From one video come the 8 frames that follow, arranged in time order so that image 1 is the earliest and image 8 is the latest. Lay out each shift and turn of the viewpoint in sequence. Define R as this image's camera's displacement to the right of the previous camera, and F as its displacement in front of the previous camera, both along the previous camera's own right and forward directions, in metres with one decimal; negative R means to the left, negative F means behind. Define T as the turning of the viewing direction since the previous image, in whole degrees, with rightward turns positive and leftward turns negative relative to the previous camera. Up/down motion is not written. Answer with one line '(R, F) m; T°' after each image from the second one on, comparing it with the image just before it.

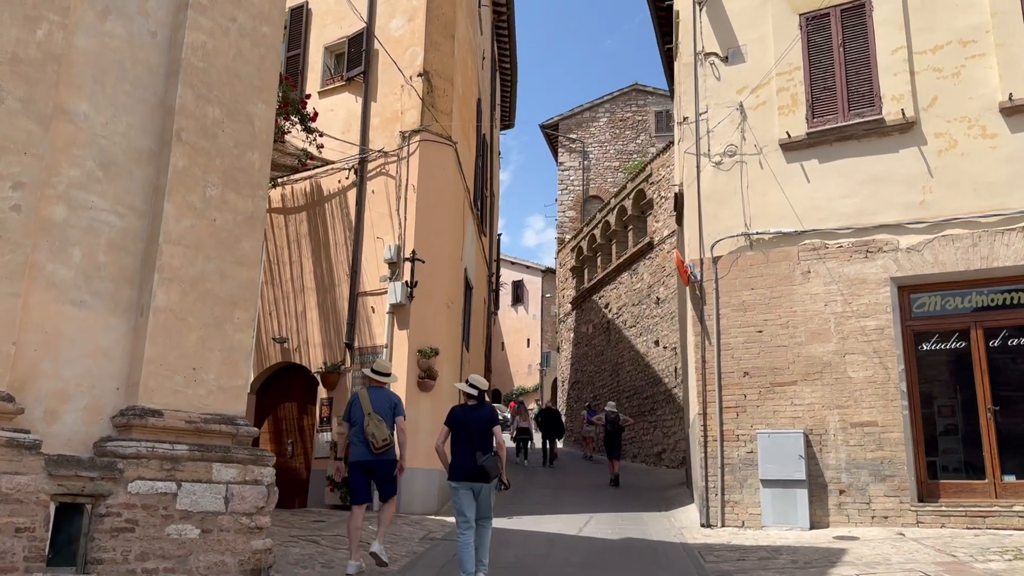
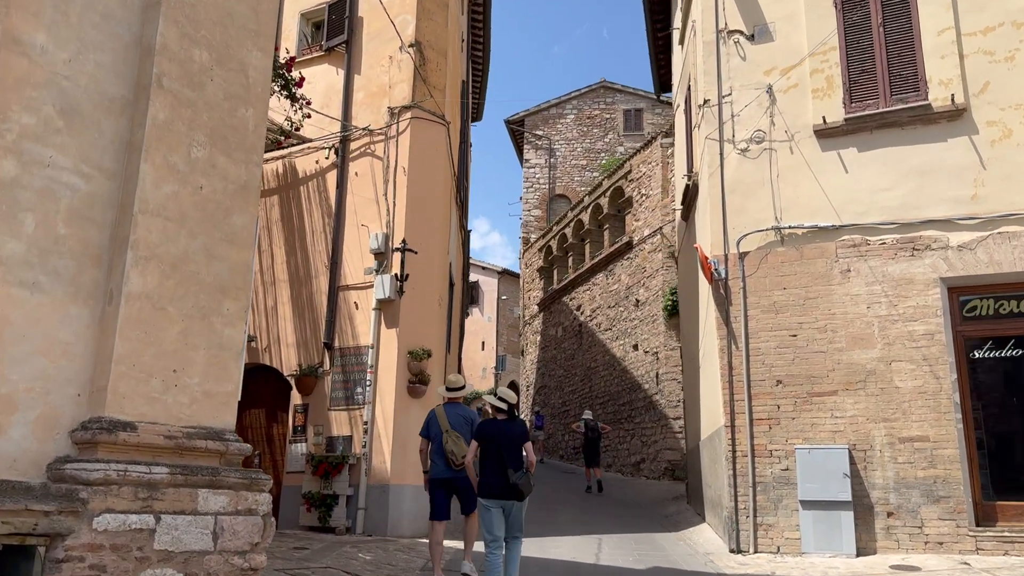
(-0.7, +1.1) m; +4°
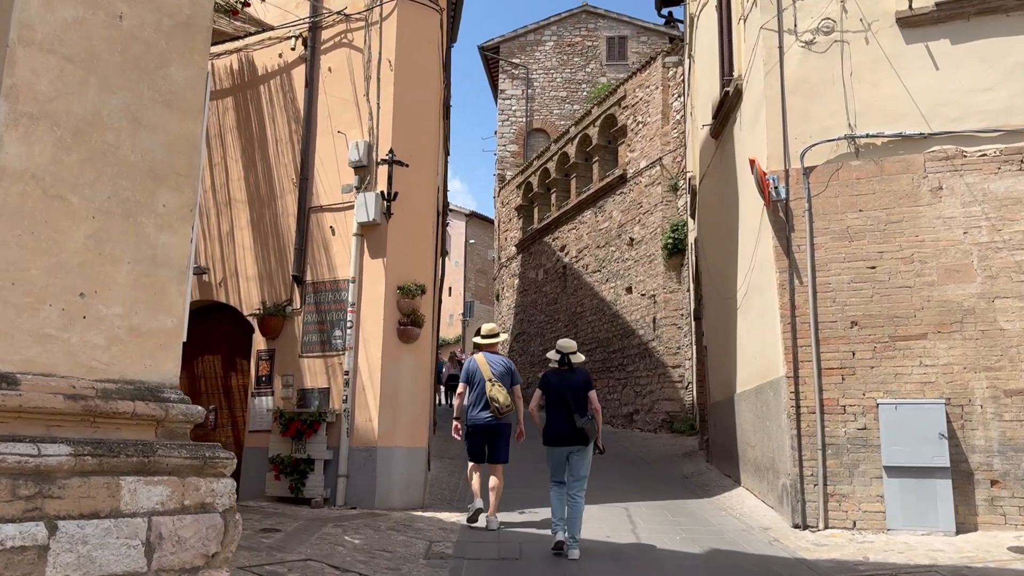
(-0.5, +1.7) m; +3°
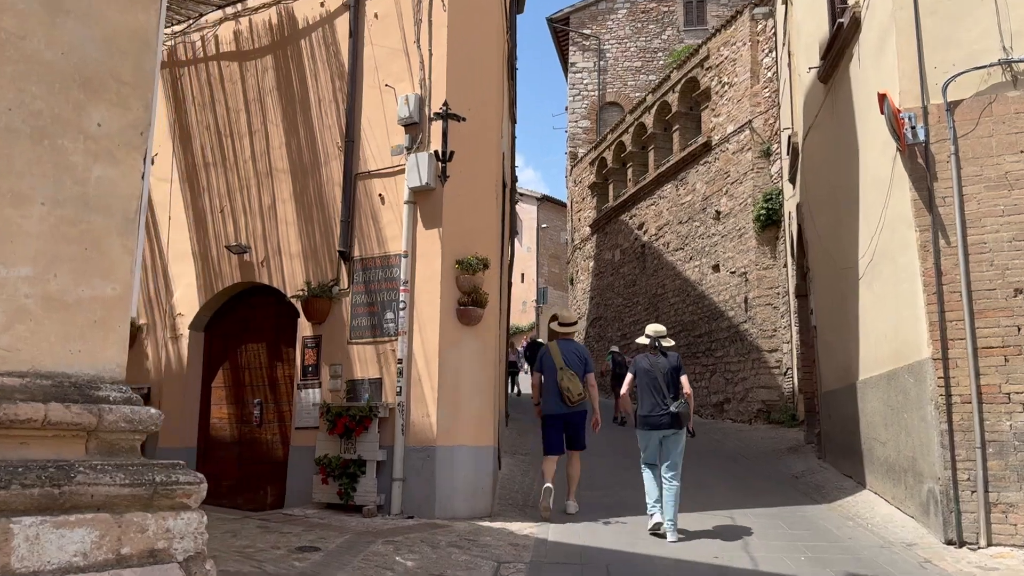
(0.0, +1.1) m; -5°
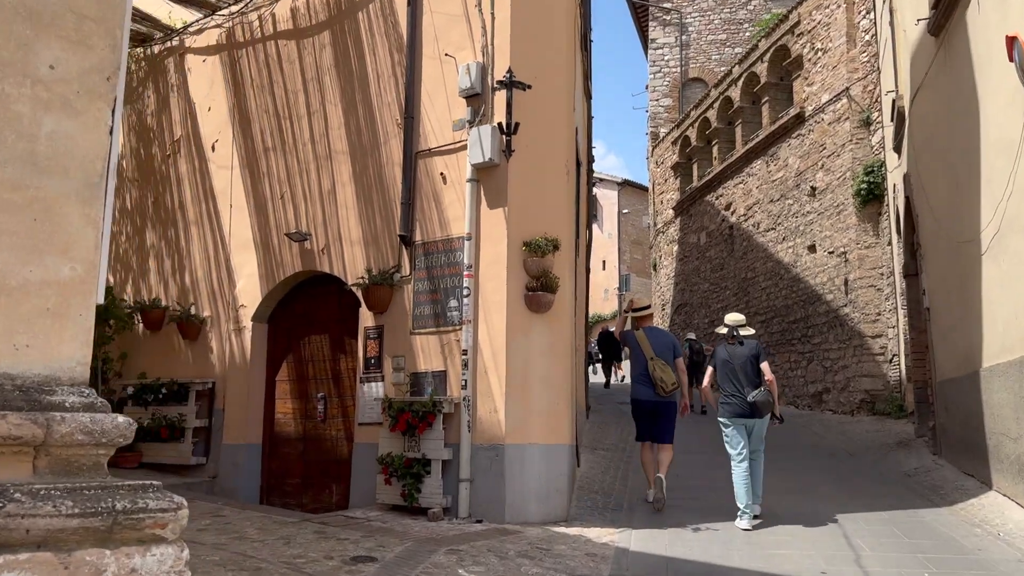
(+0.1, +0.6) m; -6°
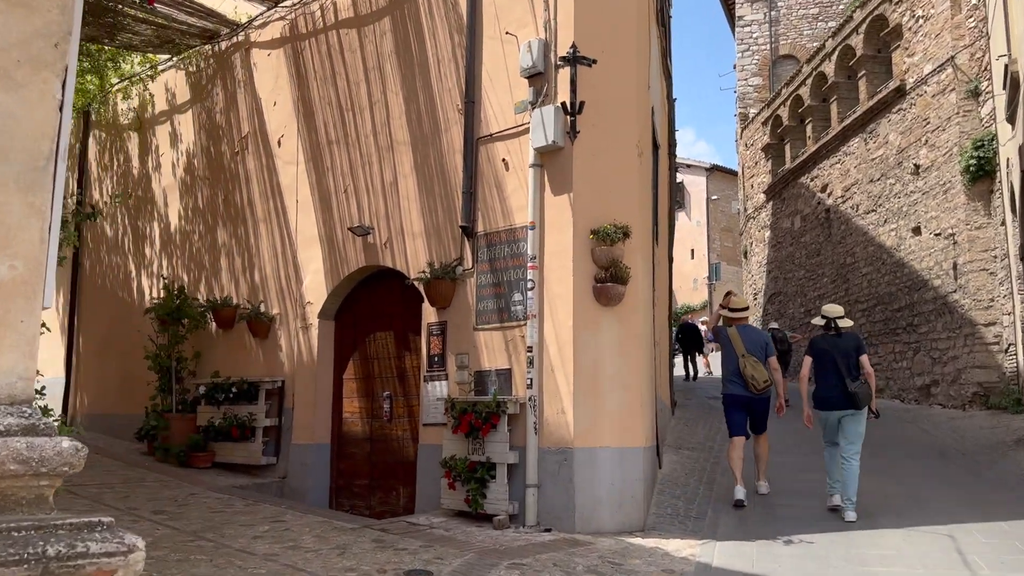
(+0.1, +0.4) m; -6°
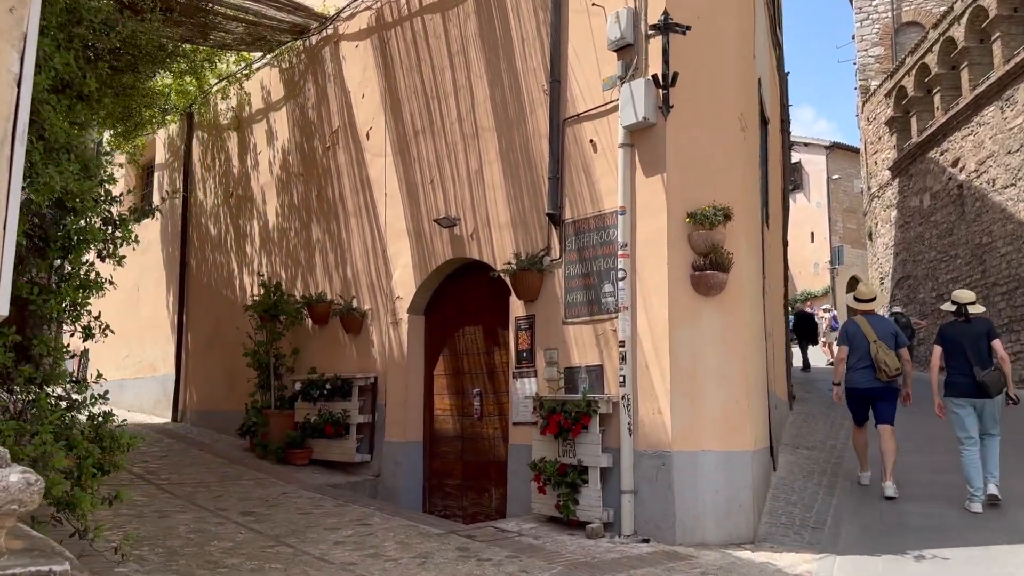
(+0.1, +0.4) m; -7°
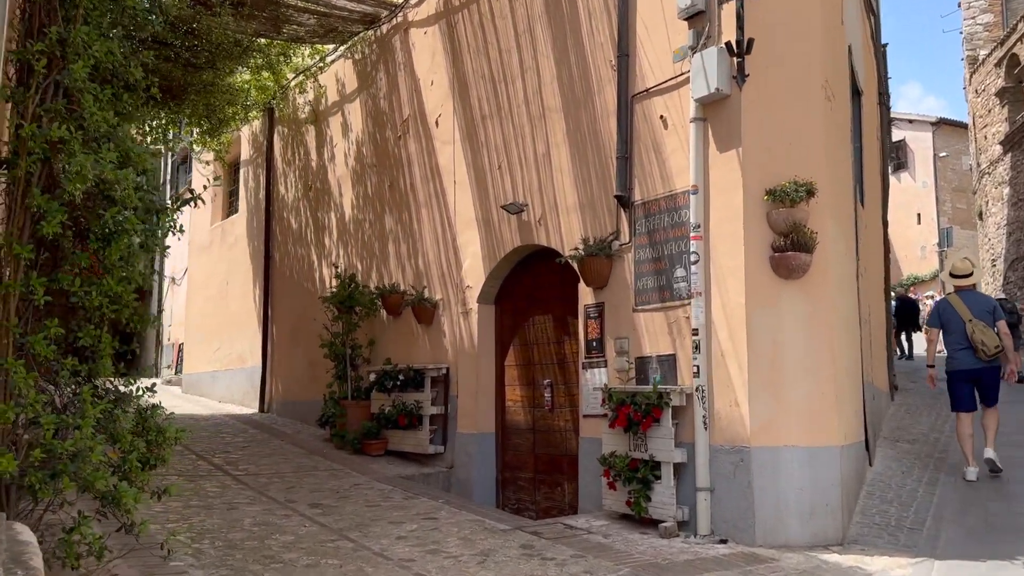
(+0.2, +0.2) m; -6°
